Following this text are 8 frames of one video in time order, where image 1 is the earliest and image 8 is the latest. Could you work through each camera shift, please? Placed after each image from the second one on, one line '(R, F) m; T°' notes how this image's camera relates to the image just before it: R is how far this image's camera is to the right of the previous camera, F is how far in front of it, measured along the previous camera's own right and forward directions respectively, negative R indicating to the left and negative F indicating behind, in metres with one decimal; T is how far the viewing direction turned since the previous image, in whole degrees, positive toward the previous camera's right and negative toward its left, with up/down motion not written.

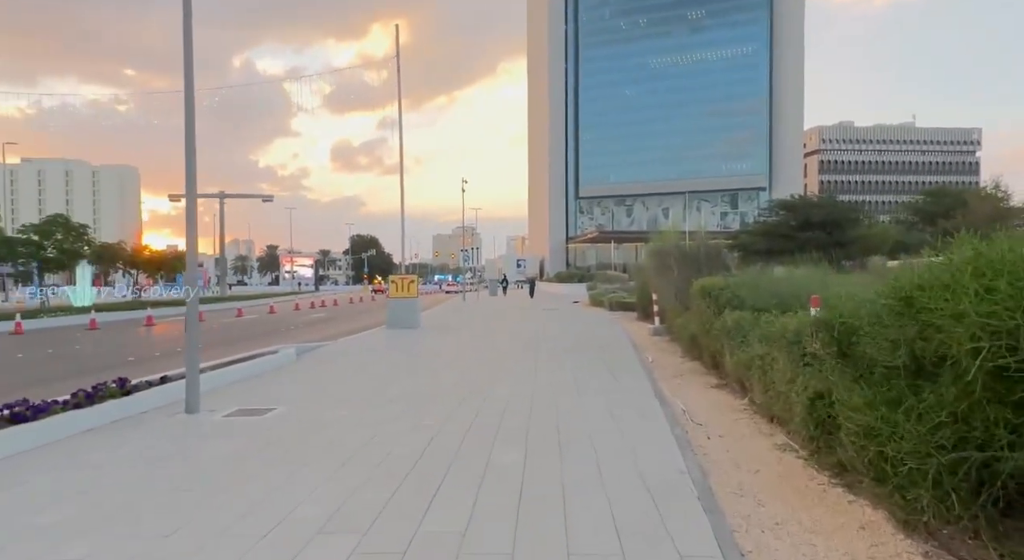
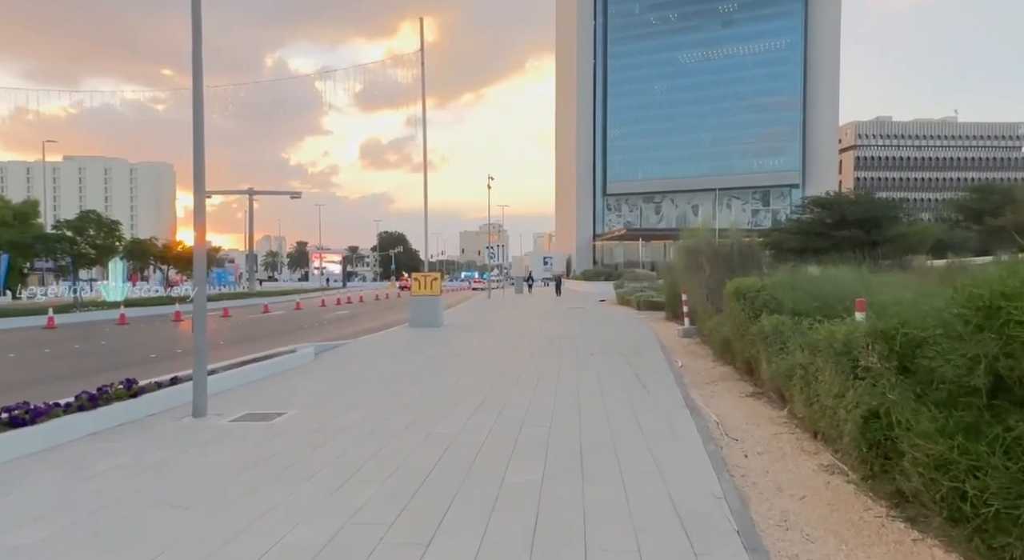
(+0.1, +0.4) m; -3°
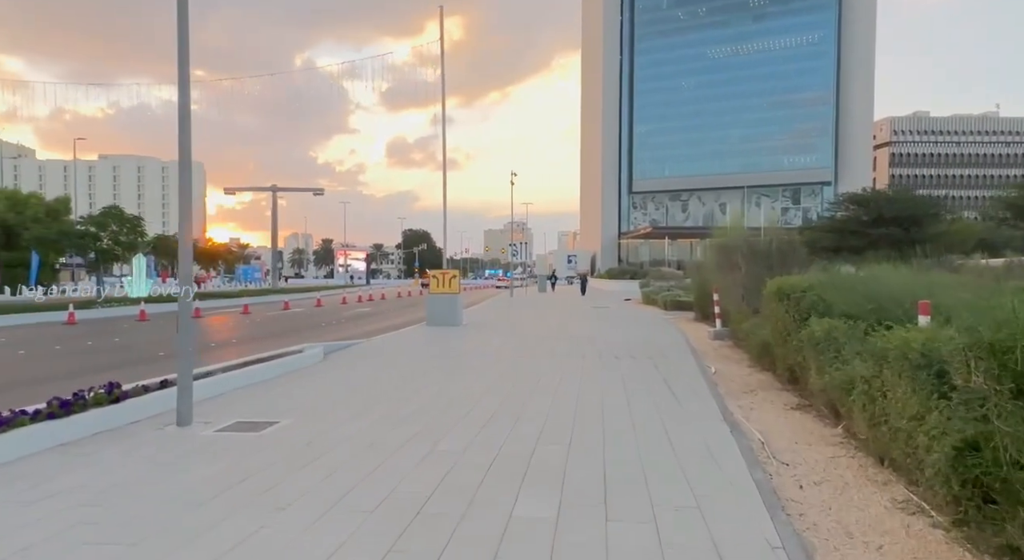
(+0.1, +0.8) m; -2°
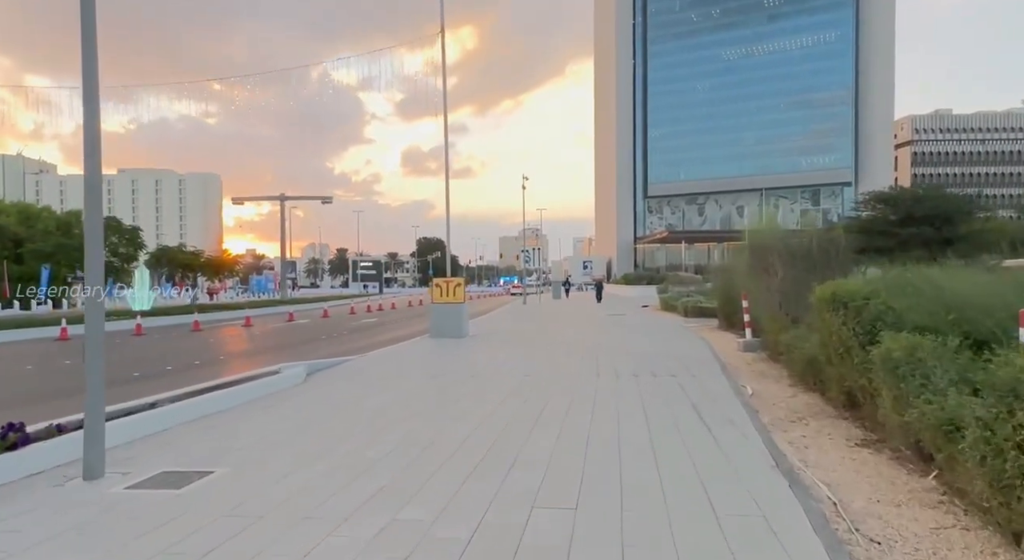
(+0.2, +1.4) m; -2°
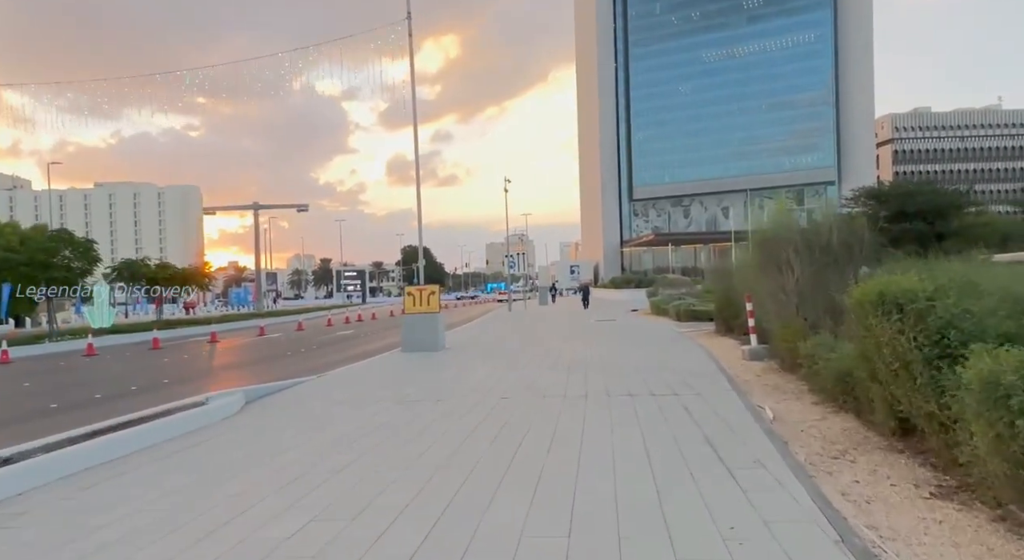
(+0.3, +1.6) m; +1°
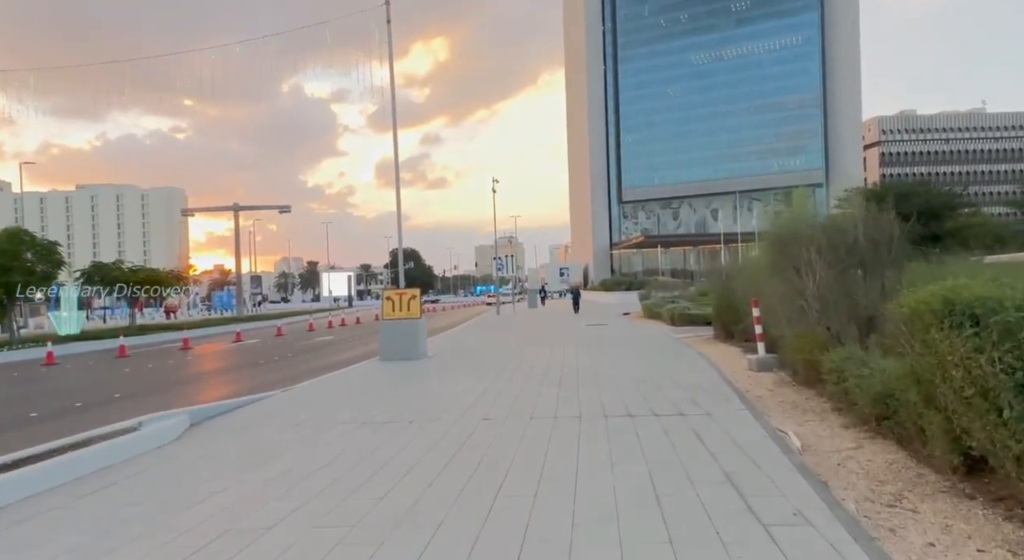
(+0.1, +1.1) m; +1°
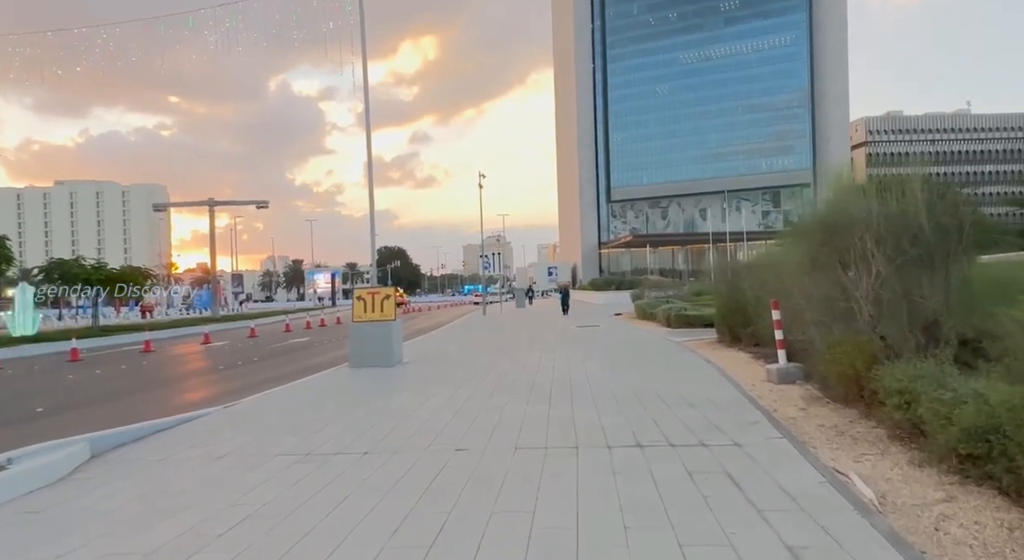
(+0.1, +1.5) m; +1°
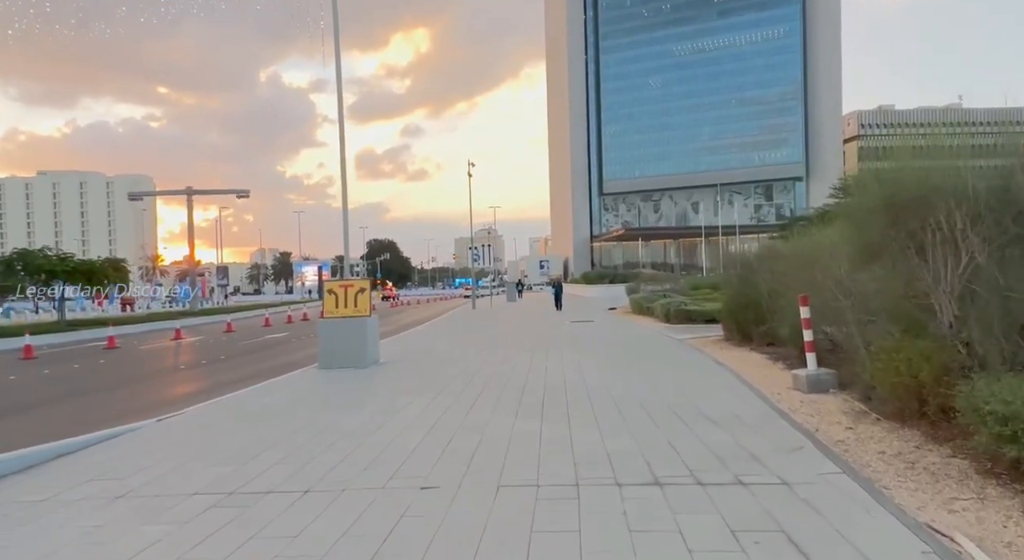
(+0.1, +1.4) m; +1°
